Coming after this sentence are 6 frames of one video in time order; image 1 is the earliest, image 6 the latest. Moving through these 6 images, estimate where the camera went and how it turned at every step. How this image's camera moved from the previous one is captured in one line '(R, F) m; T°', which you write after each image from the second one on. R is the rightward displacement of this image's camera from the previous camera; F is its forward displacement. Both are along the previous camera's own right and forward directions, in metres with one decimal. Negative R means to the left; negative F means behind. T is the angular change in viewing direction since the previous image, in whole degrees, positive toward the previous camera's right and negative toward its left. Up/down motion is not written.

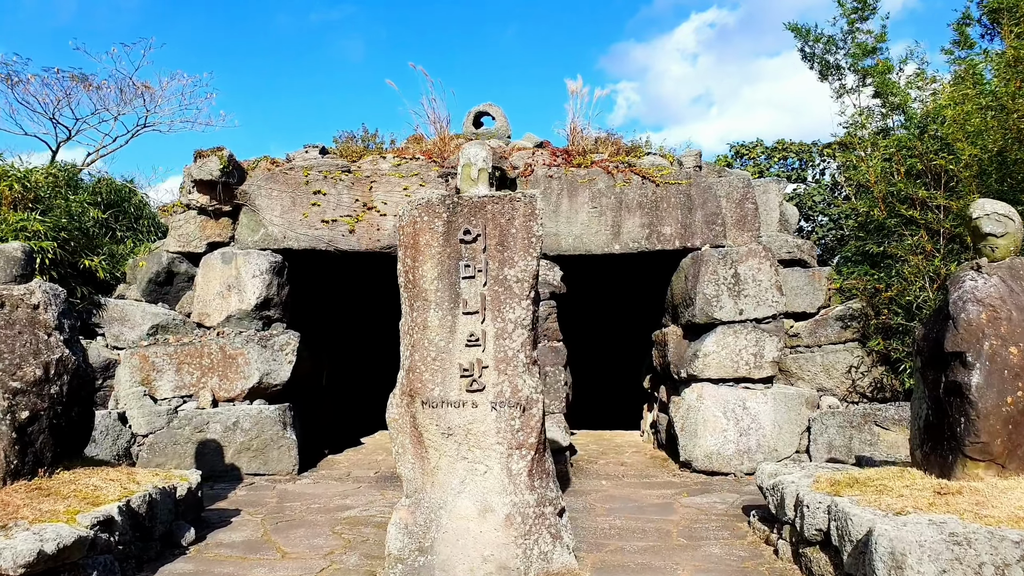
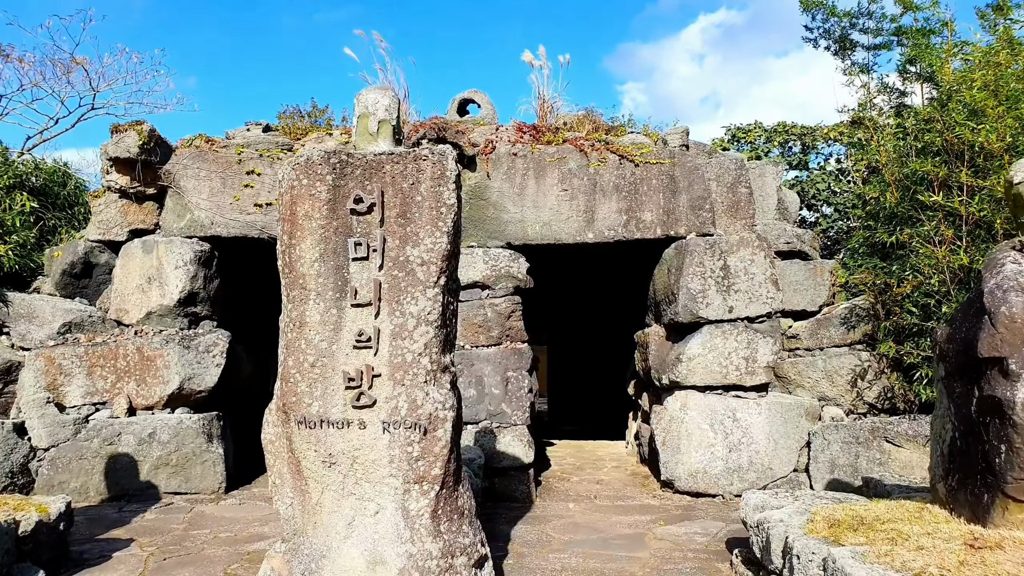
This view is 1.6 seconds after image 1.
(+0.3, +0.5) m; -1°
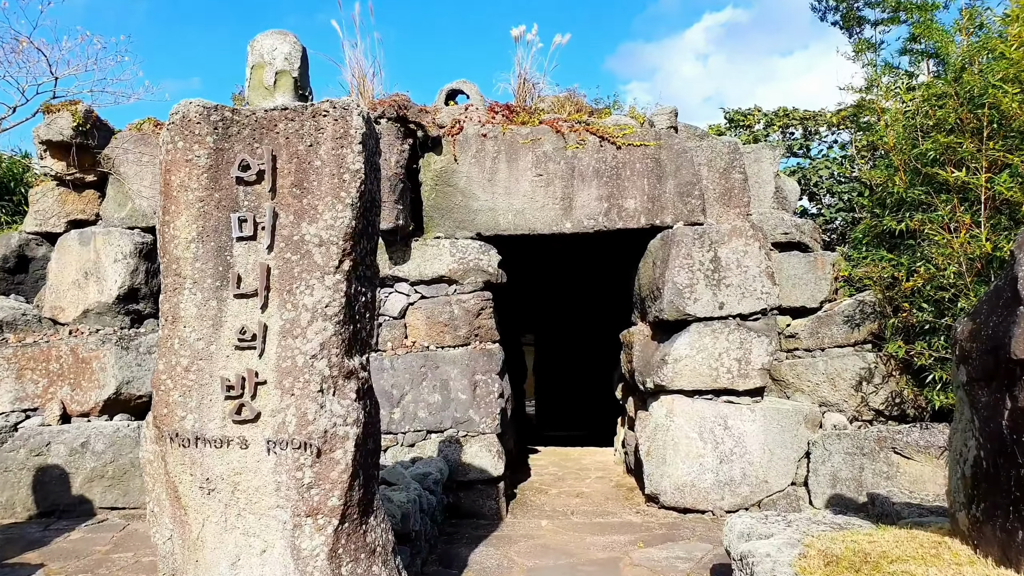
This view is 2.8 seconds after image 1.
(+0.2, +0.3) m; 0°
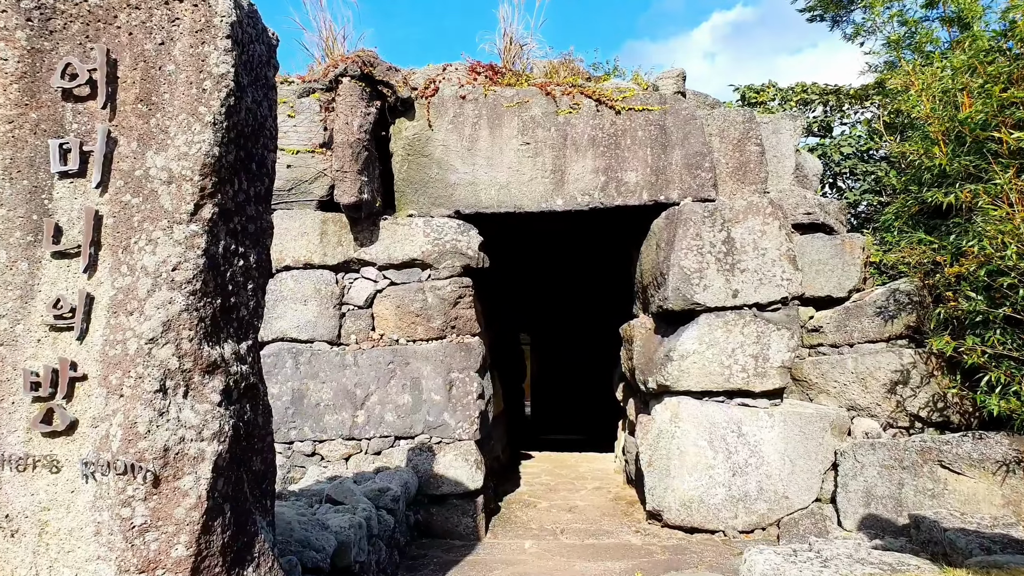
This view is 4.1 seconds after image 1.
(+0.1, +0.4) m; -1°
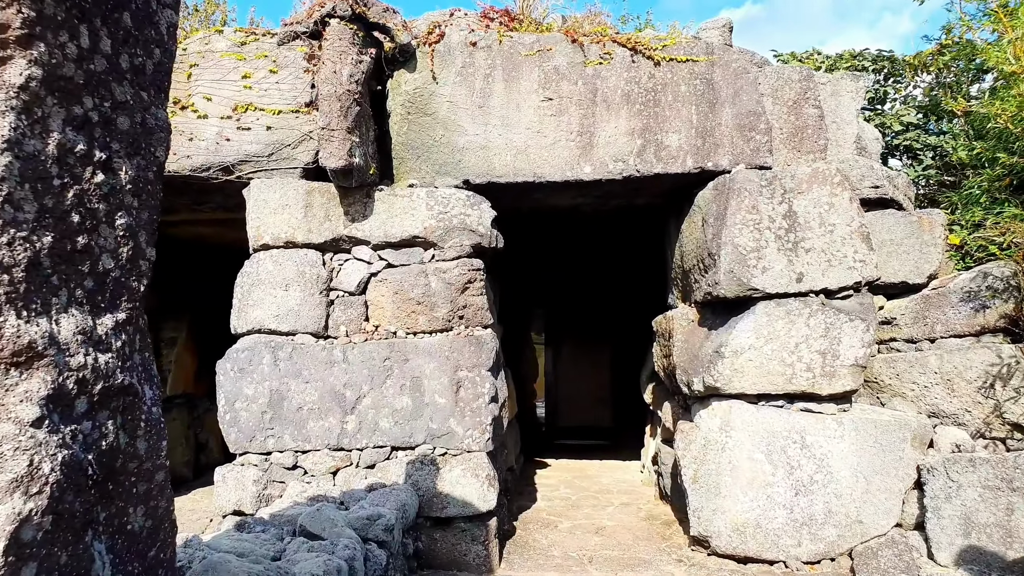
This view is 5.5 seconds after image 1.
(0.0, +0.5) m; -1°
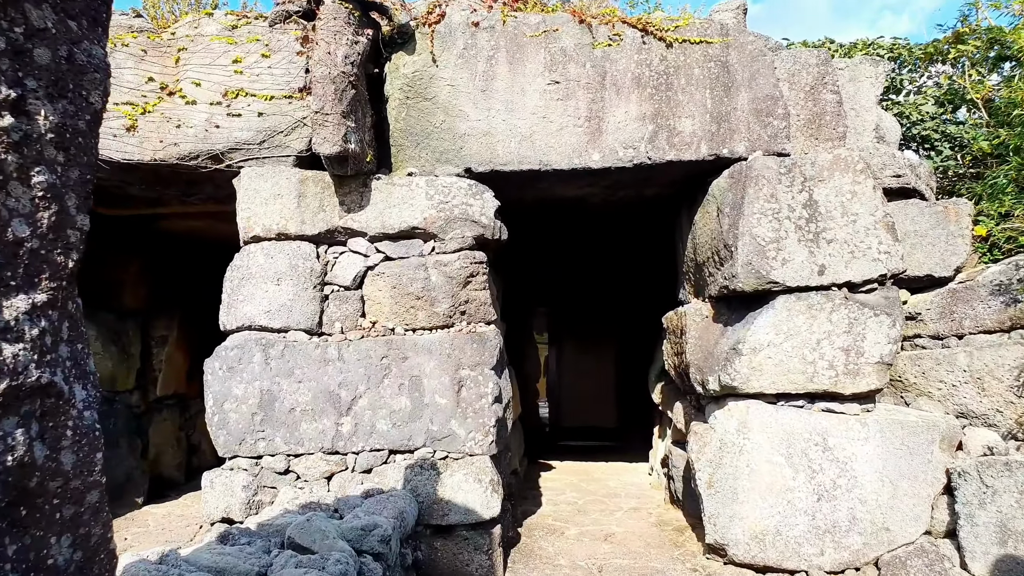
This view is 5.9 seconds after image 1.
(0.0, +0.1) m; 0°
